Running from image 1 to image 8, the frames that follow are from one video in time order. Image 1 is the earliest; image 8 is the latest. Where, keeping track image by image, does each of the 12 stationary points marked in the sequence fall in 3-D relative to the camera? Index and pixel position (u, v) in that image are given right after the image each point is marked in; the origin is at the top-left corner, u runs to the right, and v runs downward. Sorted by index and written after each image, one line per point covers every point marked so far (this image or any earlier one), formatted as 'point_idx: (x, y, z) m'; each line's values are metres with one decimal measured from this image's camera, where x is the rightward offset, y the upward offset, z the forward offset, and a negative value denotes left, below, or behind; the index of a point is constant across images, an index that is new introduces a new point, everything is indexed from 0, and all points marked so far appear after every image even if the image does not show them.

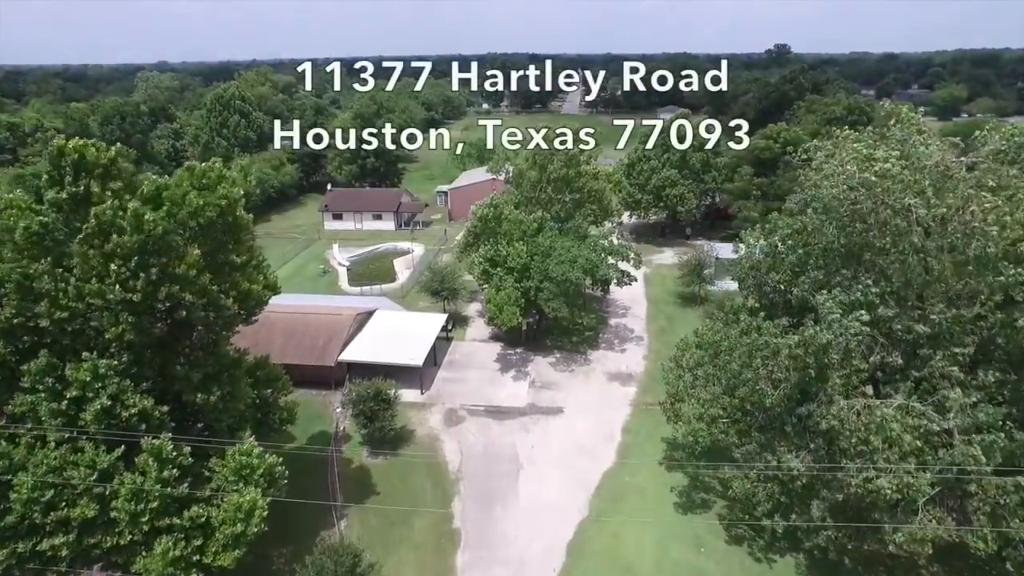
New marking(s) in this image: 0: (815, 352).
0: (+7.8, -1.7, +16.9) m
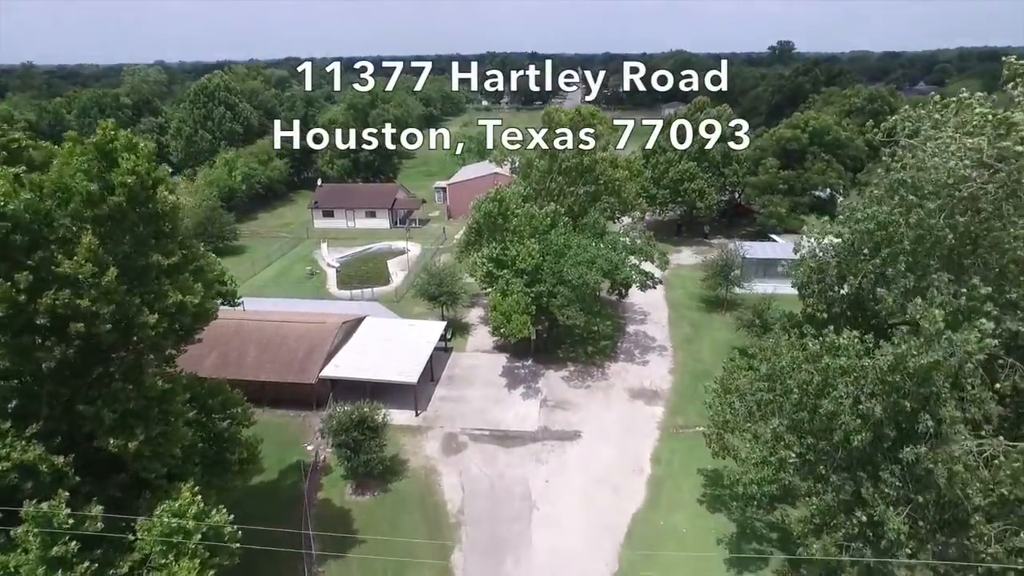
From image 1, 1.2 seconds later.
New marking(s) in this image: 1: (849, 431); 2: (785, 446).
0: (+8.1, -1.8, +13.0) m
1: (+7.1, -3.0, +13.7) m
2: (+6.5, -3.8, +15.4) m
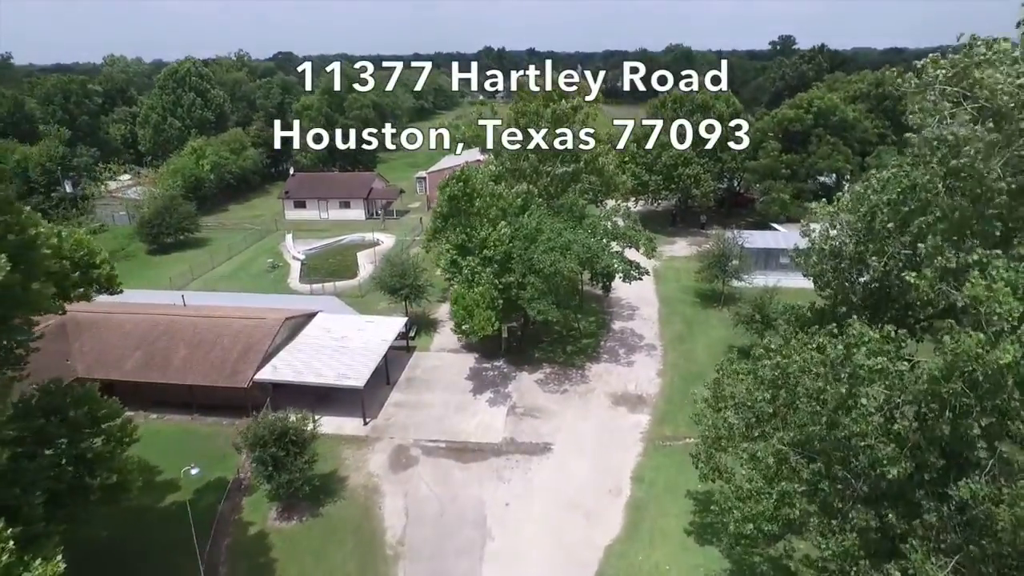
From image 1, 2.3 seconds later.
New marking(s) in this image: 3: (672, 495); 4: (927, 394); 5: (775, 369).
0: (+6.8, -1.5, +9.6) m
1: (+5.8, -2.7, +10.3) m
2: (+5.2, -3.4, +12.0) m
3: (+4.6, -6.0, +18.4) m
4: (+6.4, -1.6, +9.9) m
5: (+5.5, -1.7, +13.3) m
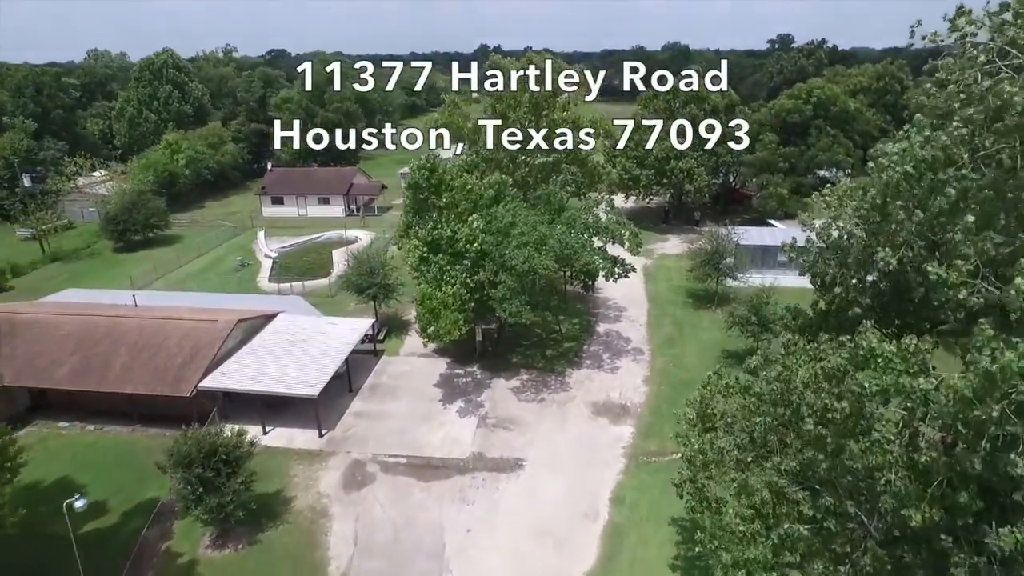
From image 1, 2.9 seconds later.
0: (+5.9, -1.5, +7.6) m
1: (+4.9, -2.6, +8.3) m
2: (+4.3, -3.4, +10.0) m
3: (+3.6, -5.9, +16.4) m
4: (+5.5, -1.6, +7.9) m
5: (+4.5, -1.6, +11.3) m
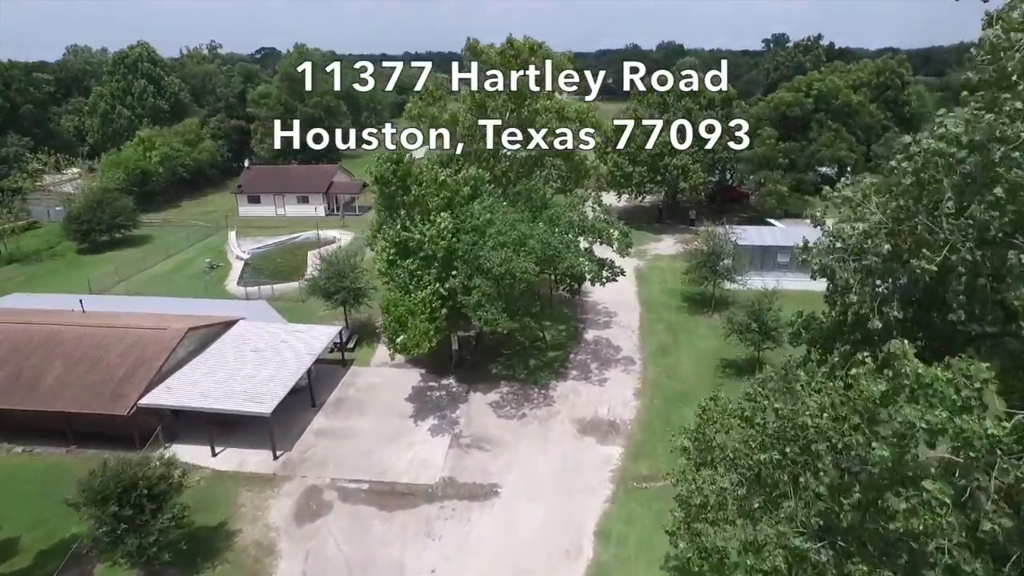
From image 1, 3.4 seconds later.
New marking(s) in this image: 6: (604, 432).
0: (+5.3, -1.6, +5.6) m
1: (+4.3, -2.8, +6.3) m
2: (+3.7, -3.5, +8.0) m
3: (+3.0, -6.1, +14.4) m
4: (+4.9, -1.7, +5.9) m
5: (+3.9, -1.8, +9.3) m
6: (+2.8, -4.3, +19.4) m
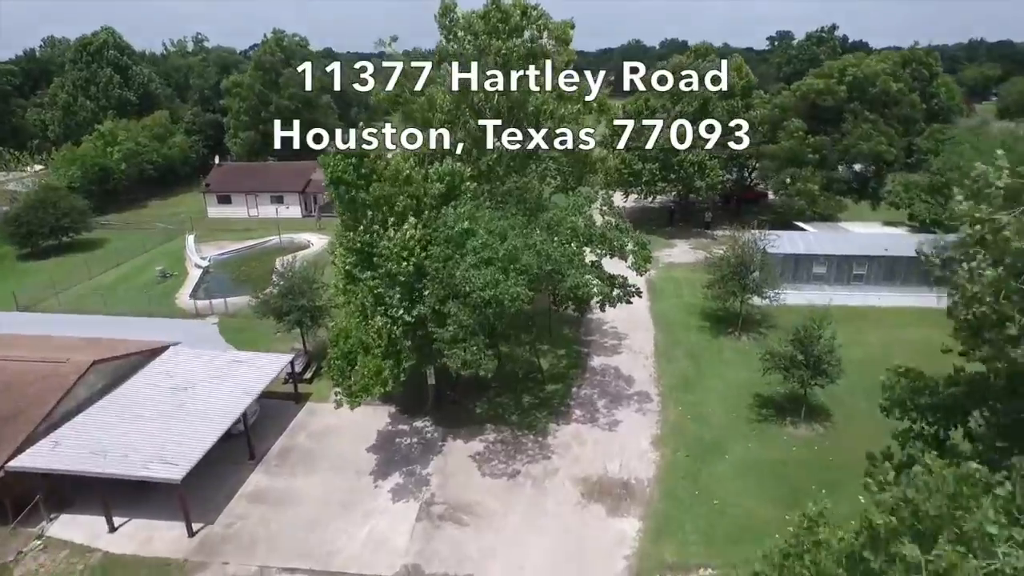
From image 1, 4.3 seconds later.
0: (+5.0, -2.2, +1.4) m
1: (+4.0, -3.4, +2.1) m
2: (+3.3, -4.1, +3.8) m
3: (+2.7, -6.7, +10.2) m
4: (+4.6, -2.3, +1.8) m
5: (+3.6, -2.4, +5.1) m
6: (+2.5, -4.9, +15.2) m
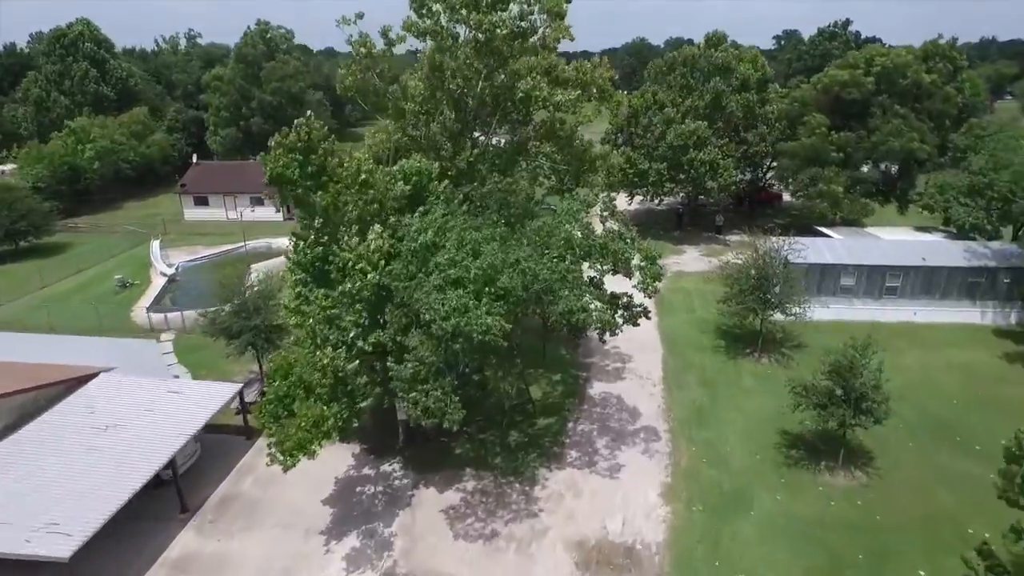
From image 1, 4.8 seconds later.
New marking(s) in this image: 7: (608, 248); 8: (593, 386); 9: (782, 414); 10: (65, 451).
0: (+4.5, -2.7, -1.4) m
1: (+3.5, -3.8, -0.7) m
2: (+2.9, -4.6, +1.0) m
3: (+2.2, -7.2, +7.4) m
4: (+4.1, -2.8, -1.0) m
5: (+3.1, -2.8, +2.3) m
6: (+2.1, -5.4, +12.4) m
7: (+2.0, +0.9, +14.1) m
8: (+2.4, -2.8, +18.6) m
9: (+7.2, -3.3, +17.2) m
10: (-9.5, -3.4, +13.6) m
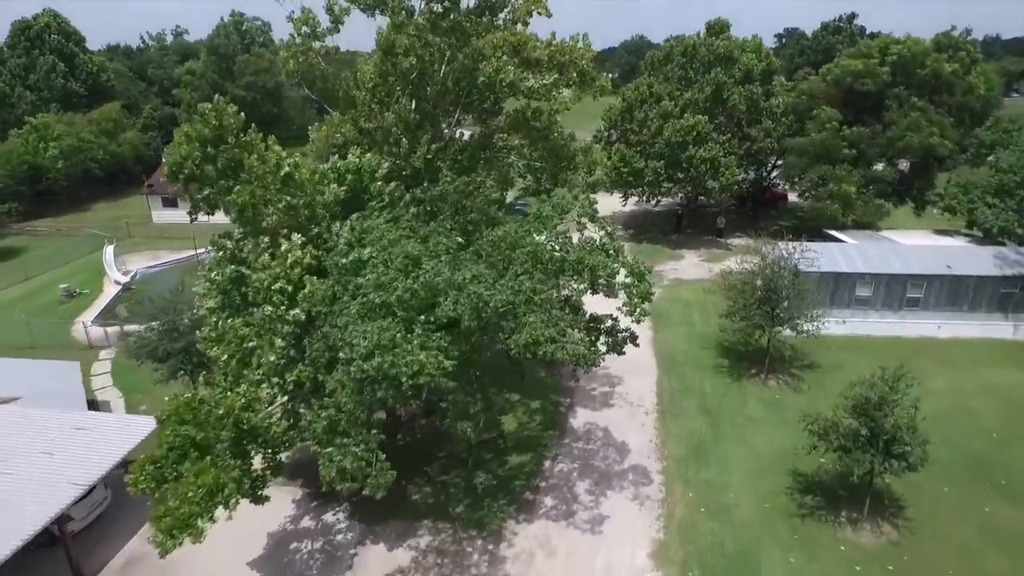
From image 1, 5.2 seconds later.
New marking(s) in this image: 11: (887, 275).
0: (+3.7, -3.0, -3.8) m
1: (+2.7, -4.2, -3.0) m
2: (+2.1, -5.0, -1.3) m
3: (+1.5, -7.5, +5.1) m
4: (+3.3, -3.2, -3.4) m
5: (+2.4, -3.2, 0.0) m
6: (+1.3, -5.8, +10.0) m
7: (+1.3, +0.6, +11.7) m
8: (+1.6, -3.2, +16.3) m
9: (+6.5, -3.7, +14.8) m
10: (-10.2, -3.8, +11.3) m
11: (+11.6, +0.4, +20.0) m
